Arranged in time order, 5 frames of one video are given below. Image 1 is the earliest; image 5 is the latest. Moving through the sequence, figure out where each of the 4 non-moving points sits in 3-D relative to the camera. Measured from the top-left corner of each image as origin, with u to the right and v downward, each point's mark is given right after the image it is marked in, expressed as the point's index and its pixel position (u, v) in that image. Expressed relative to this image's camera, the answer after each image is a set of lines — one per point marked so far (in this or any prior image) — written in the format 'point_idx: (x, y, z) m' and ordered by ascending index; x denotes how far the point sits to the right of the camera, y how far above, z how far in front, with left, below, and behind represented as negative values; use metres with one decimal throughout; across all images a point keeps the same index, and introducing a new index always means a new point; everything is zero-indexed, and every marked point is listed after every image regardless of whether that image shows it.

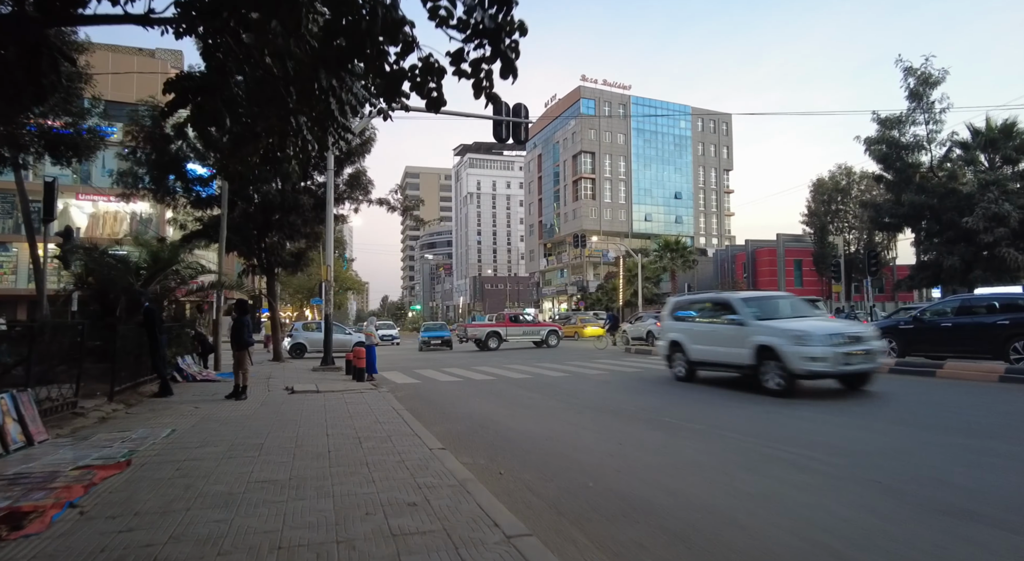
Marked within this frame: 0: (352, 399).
0: (-2.9, -2.2, +11.0) m
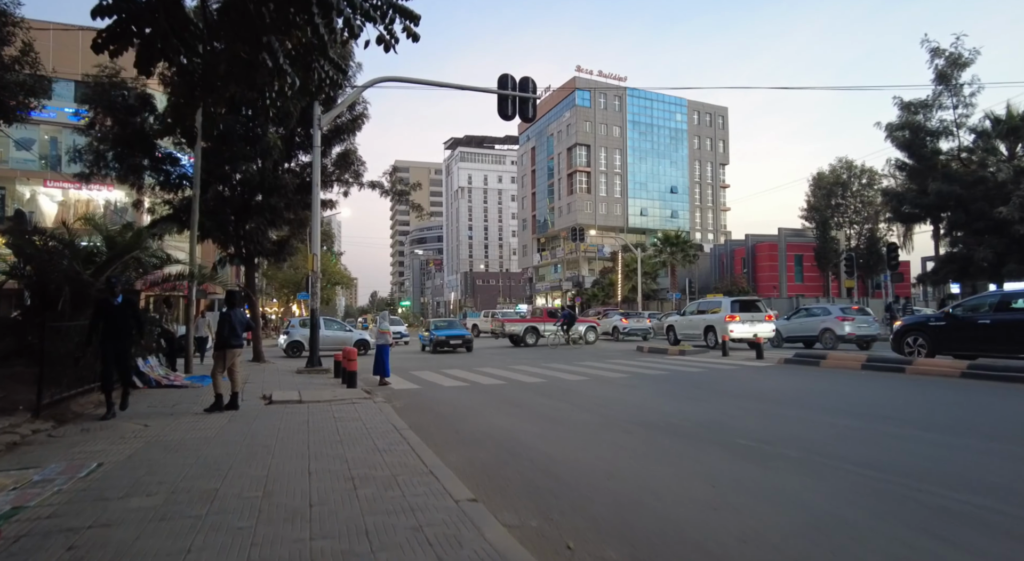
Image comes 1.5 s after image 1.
0: (-2.6, -2.0, +9.1) m
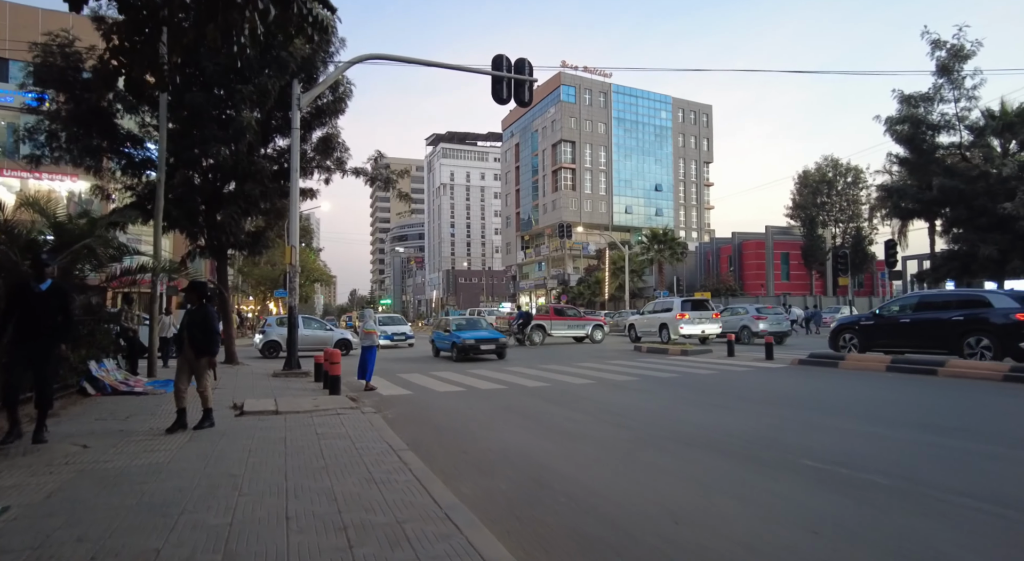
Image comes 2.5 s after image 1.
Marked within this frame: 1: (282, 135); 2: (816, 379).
0: (-2.4, -1.9, +7.8) m
1: (-6.8, +4.2, +17.4) m
2: (+6.9, -2.2, +13.4) m
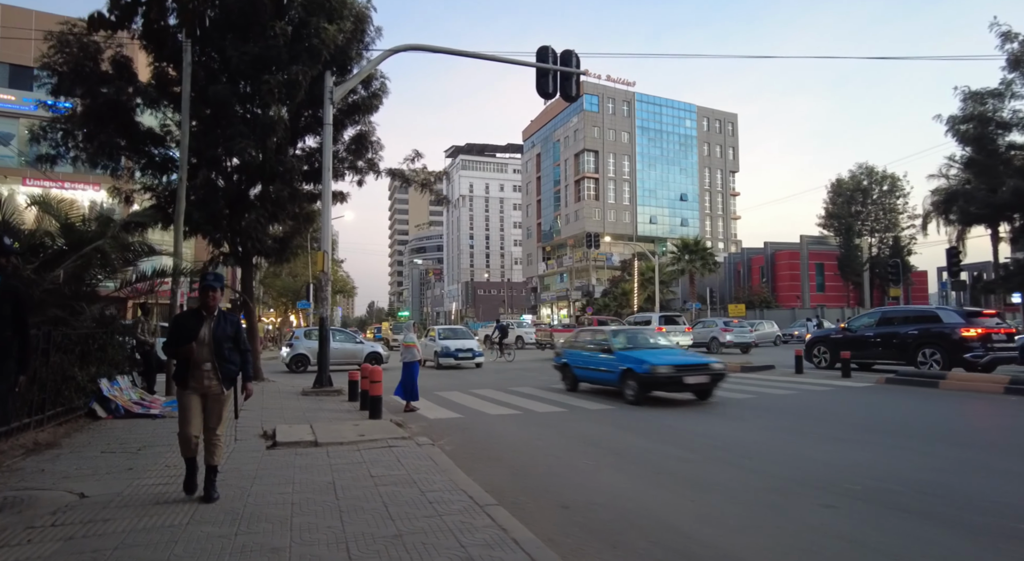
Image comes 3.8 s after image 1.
0: (-1.4, -1.9, +6.4) m
1: (-5.5, +4.0, +16.2) m
2: (+8.1, -2.4, +11.8) m
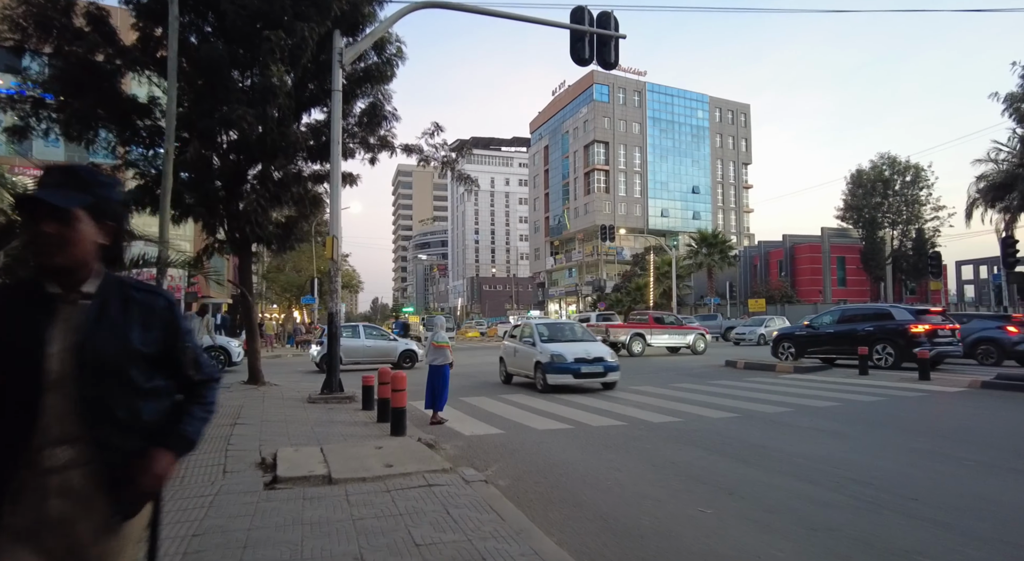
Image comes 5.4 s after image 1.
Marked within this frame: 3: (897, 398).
0: (-0.7, -1.8, +4.6) m
1: (-4.8, +4.2, +14.4) m
2: (+8.8, -2.2, +9.9) m
3: (+7.5, -2.3, +11.6) m
